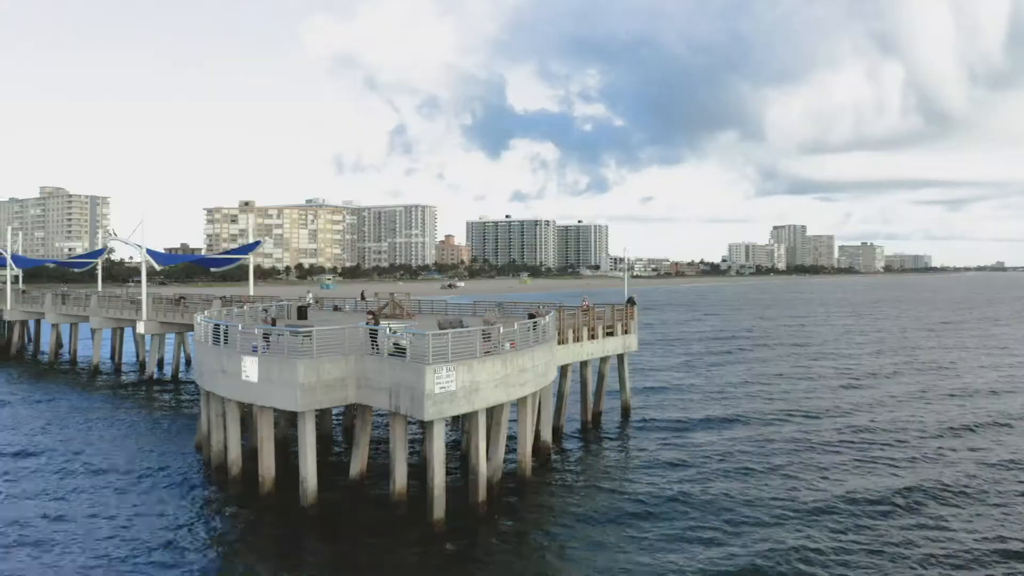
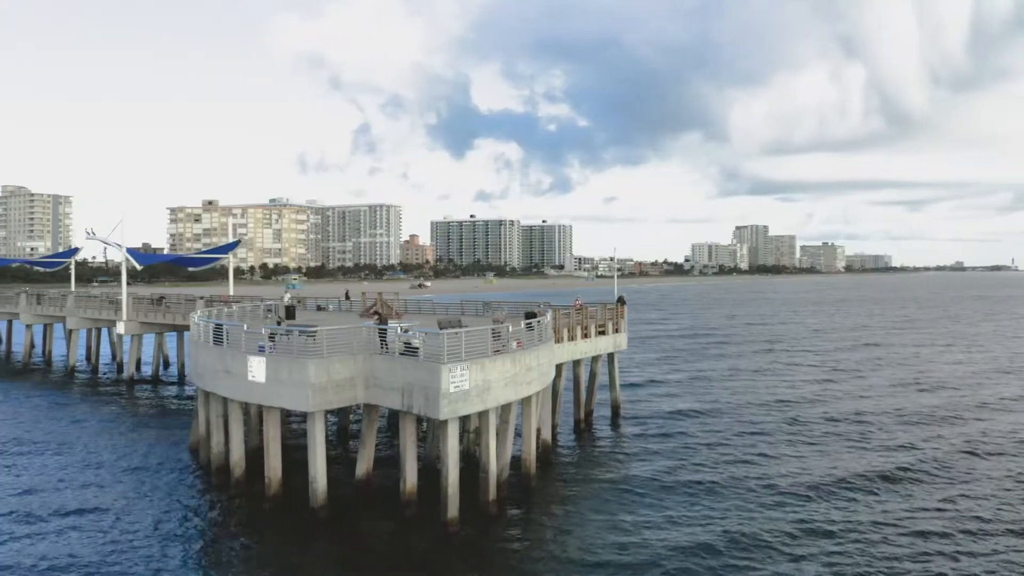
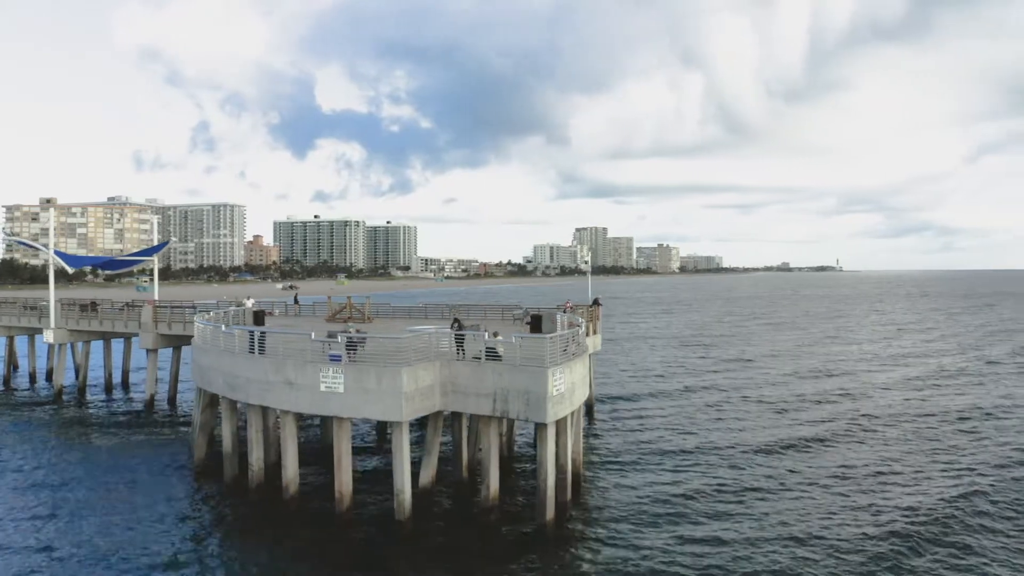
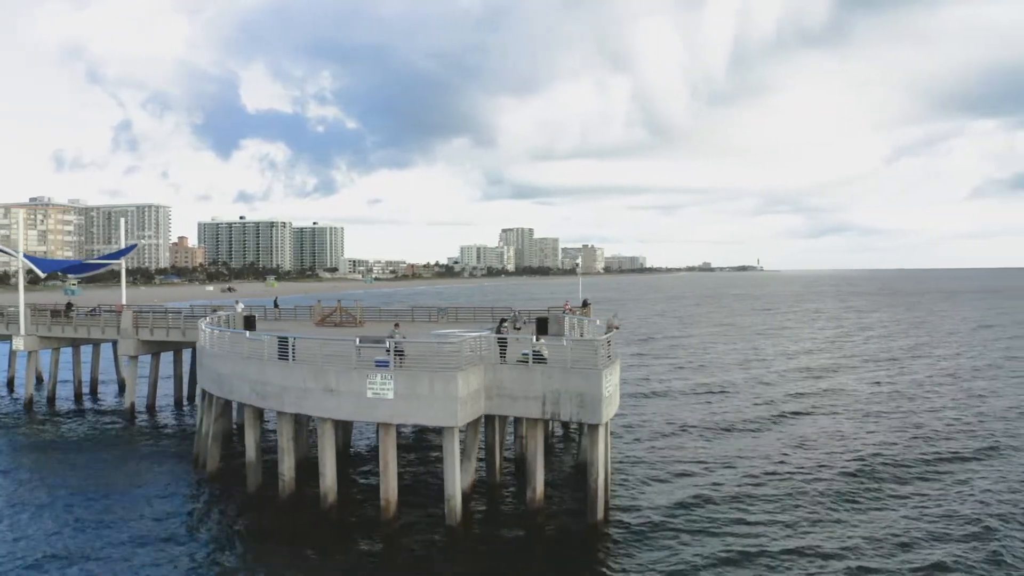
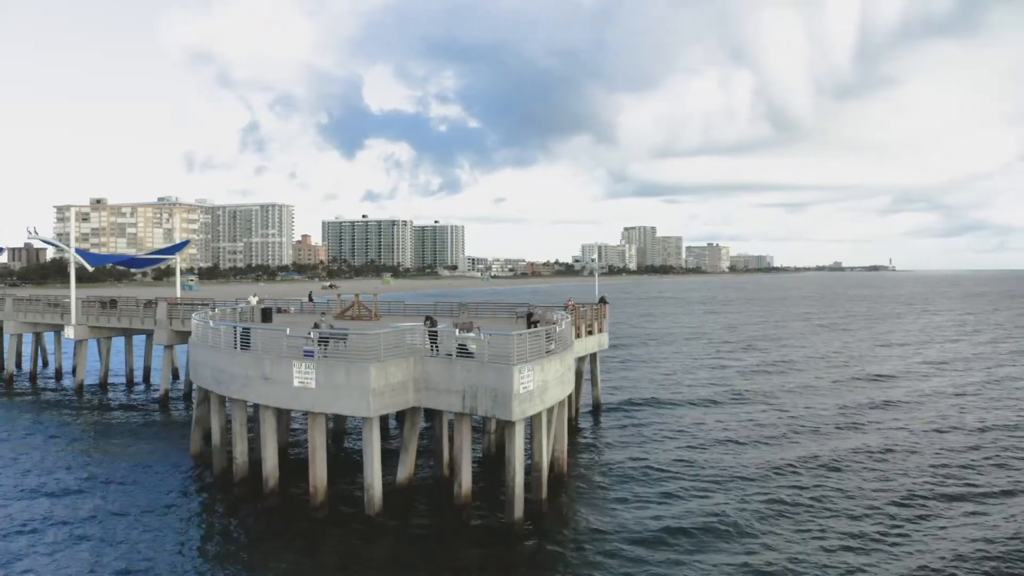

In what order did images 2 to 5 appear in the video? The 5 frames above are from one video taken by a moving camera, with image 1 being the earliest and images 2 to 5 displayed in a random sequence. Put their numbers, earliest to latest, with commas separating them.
2, 5, 3, 4
